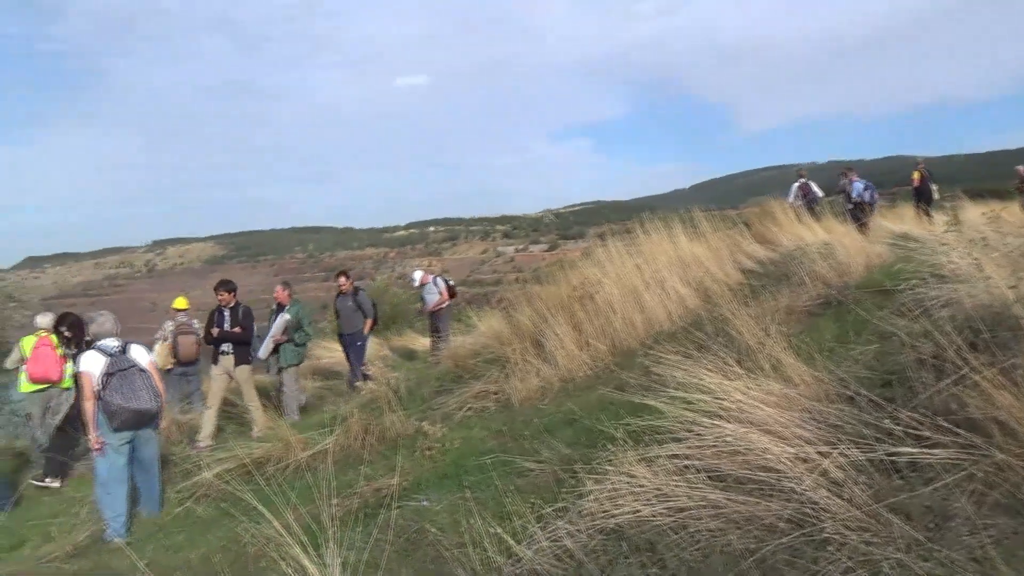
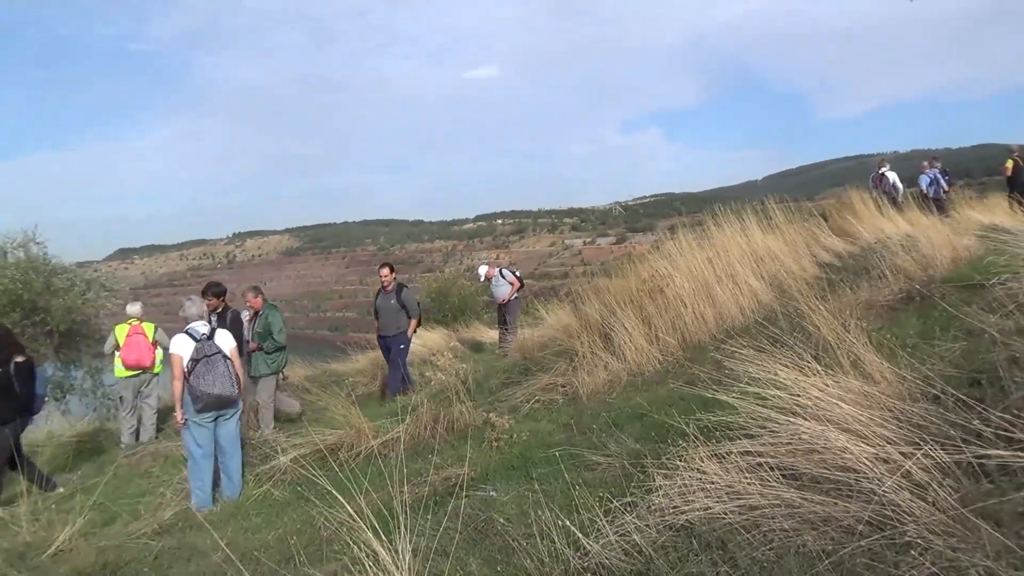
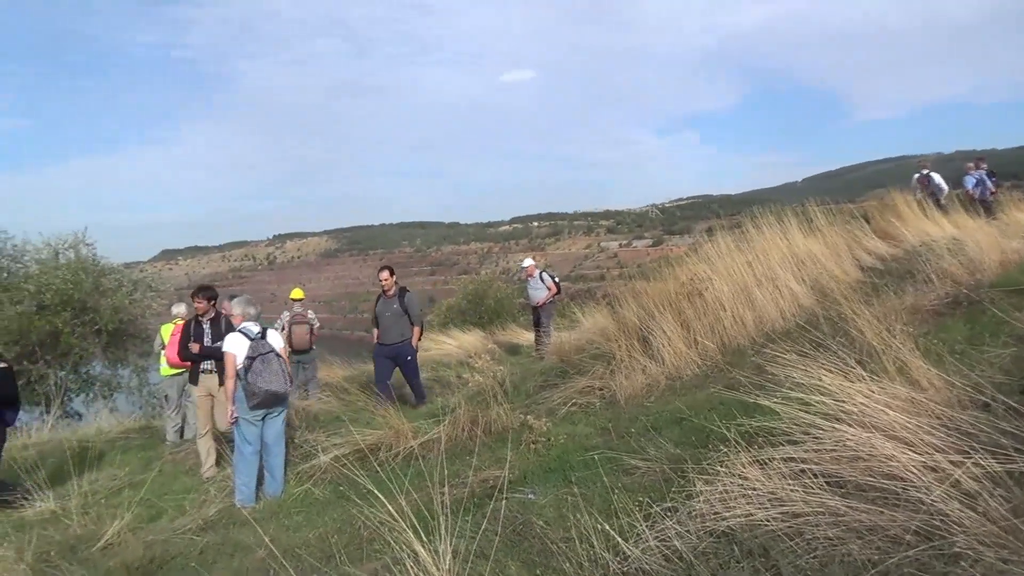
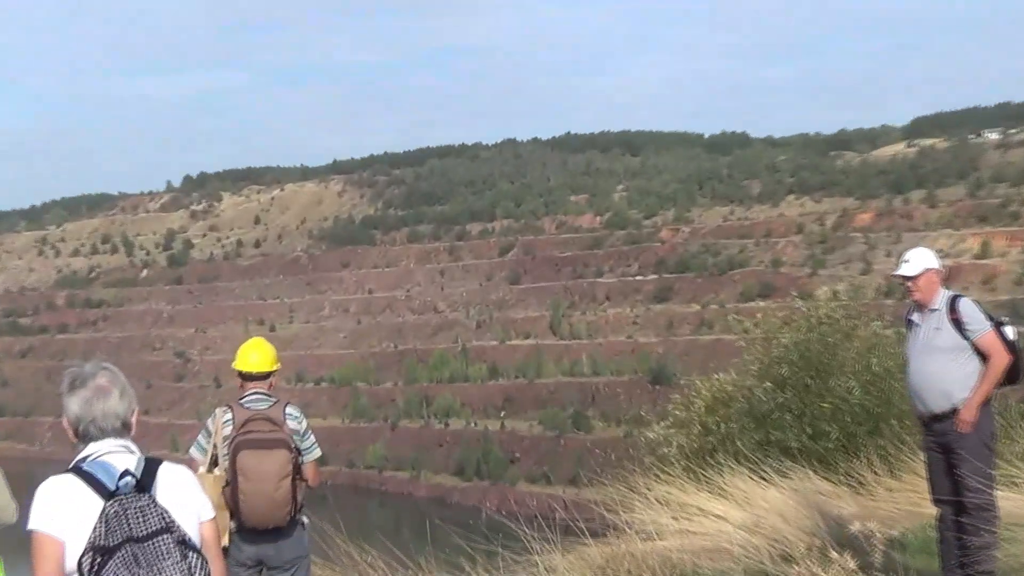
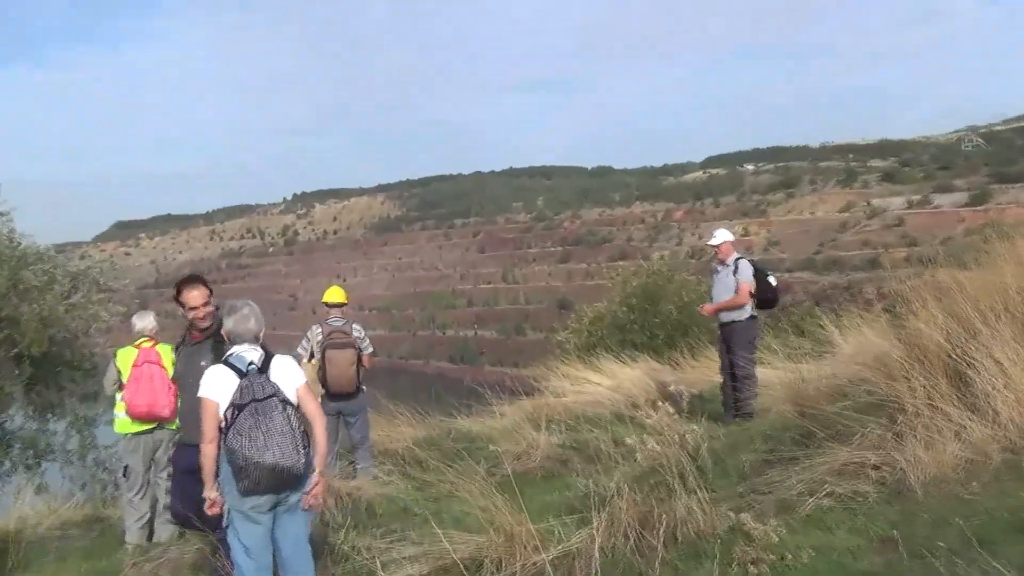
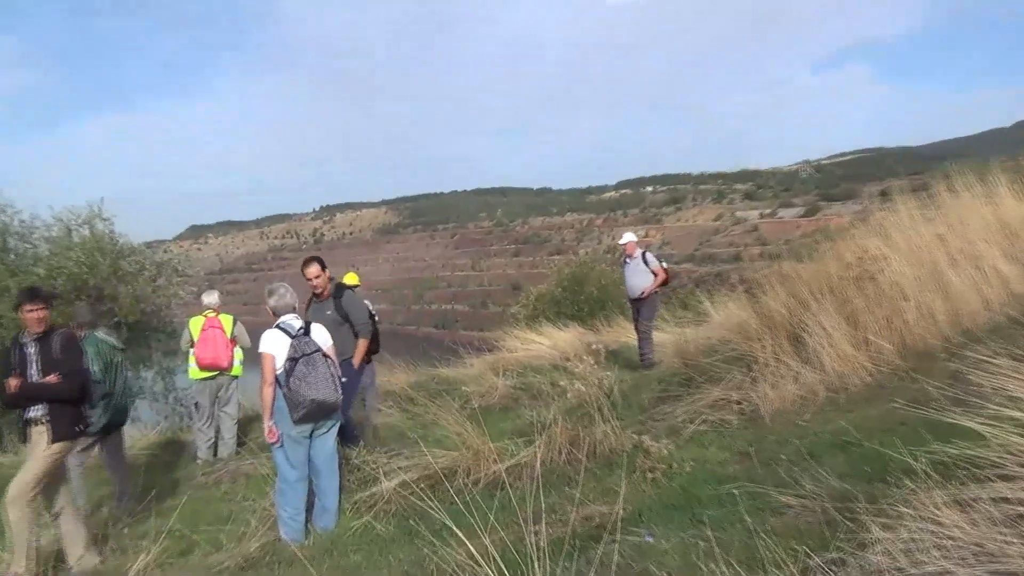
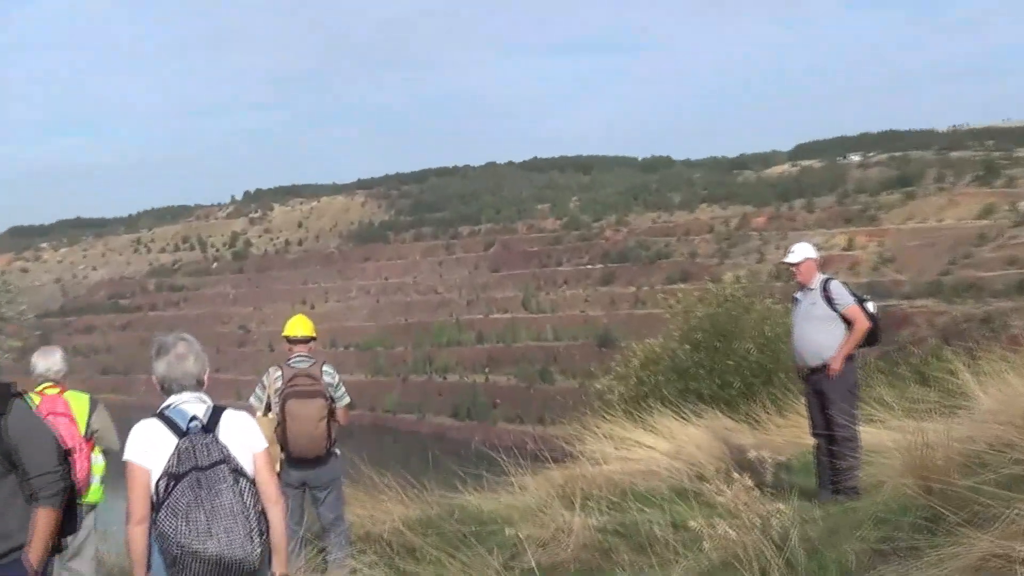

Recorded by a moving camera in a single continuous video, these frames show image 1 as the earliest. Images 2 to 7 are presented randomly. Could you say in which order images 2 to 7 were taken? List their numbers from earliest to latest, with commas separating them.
2, 3, 6, 5, 7, 4
